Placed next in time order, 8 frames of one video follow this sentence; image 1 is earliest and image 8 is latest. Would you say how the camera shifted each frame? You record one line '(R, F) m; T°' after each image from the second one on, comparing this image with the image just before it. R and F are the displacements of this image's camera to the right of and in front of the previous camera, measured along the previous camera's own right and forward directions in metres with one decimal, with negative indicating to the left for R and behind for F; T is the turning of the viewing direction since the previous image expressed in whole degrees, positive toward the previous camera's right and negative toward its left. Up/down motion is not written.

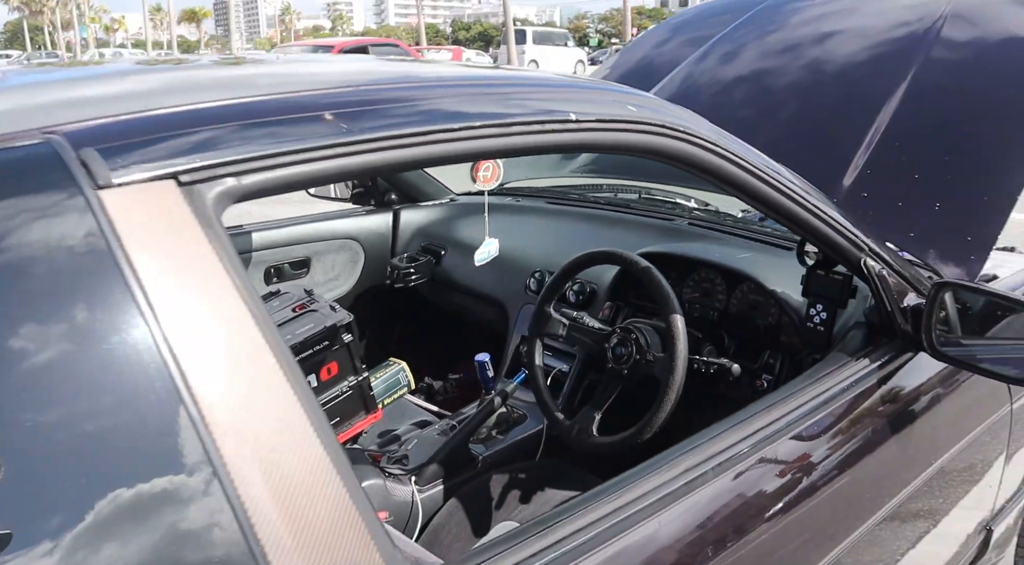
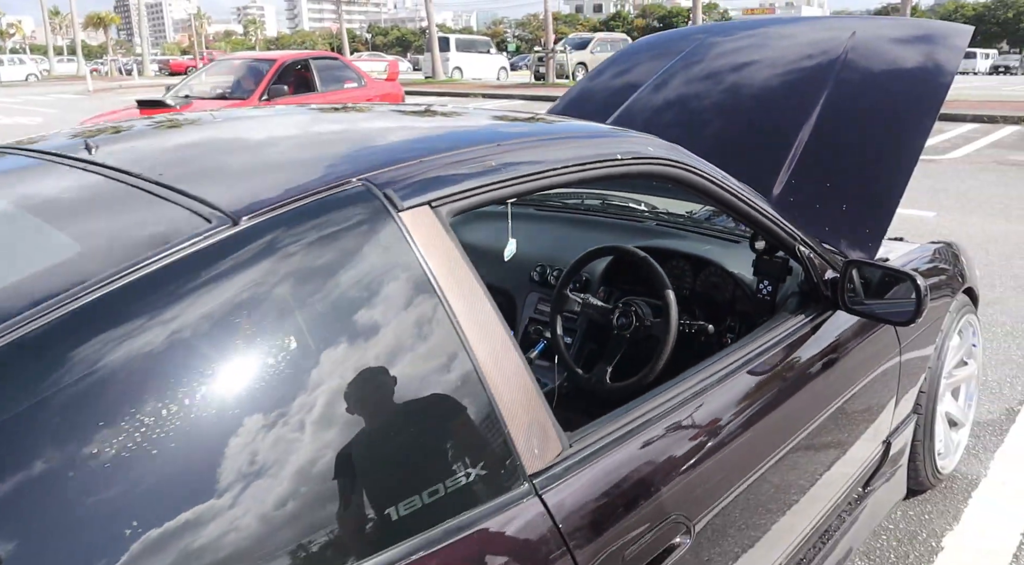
(-0.3, -0.4) m; +6°
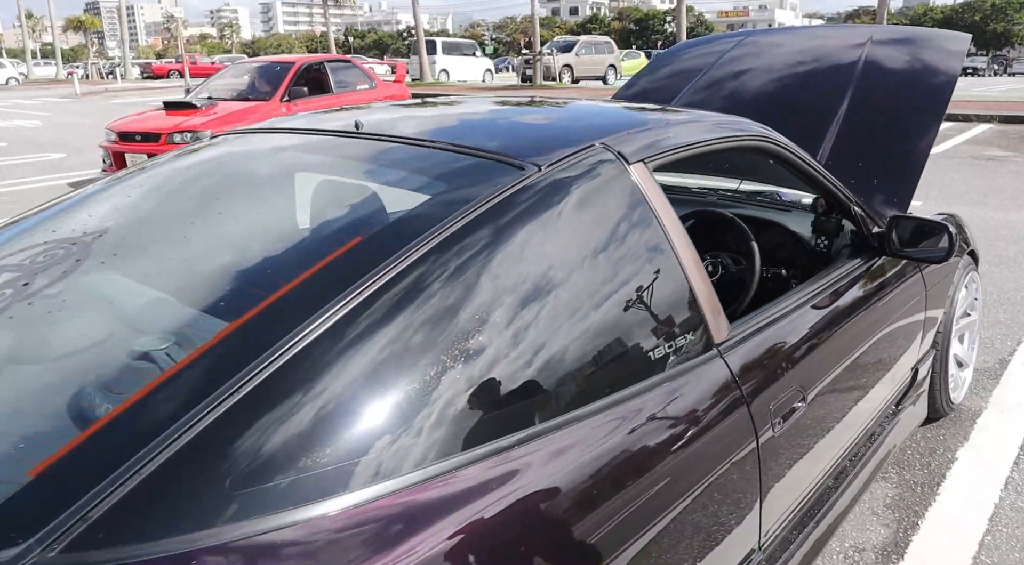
(-0.4, -0.5) m; +2°
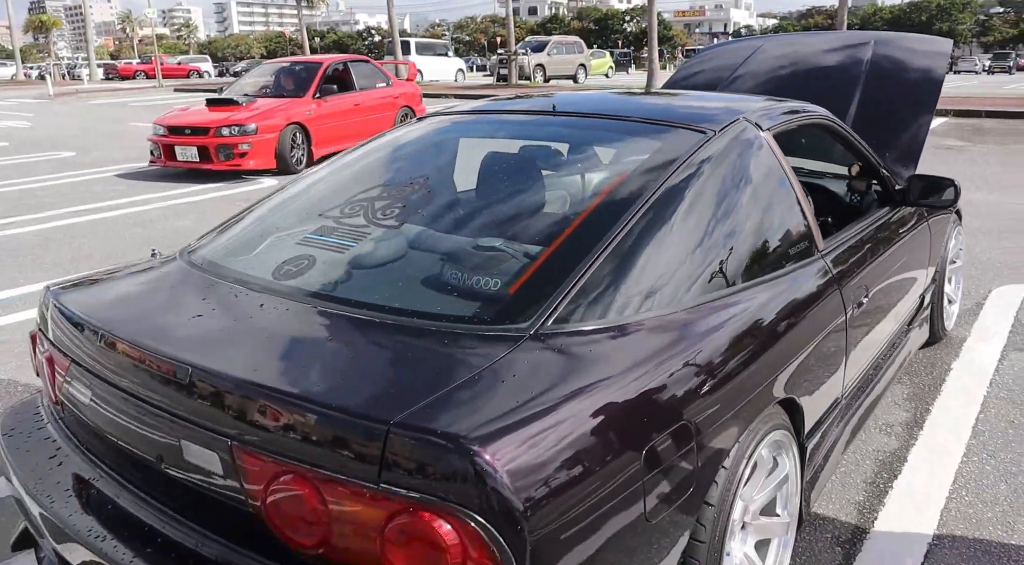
(-0.6, -0.7) m; +3°
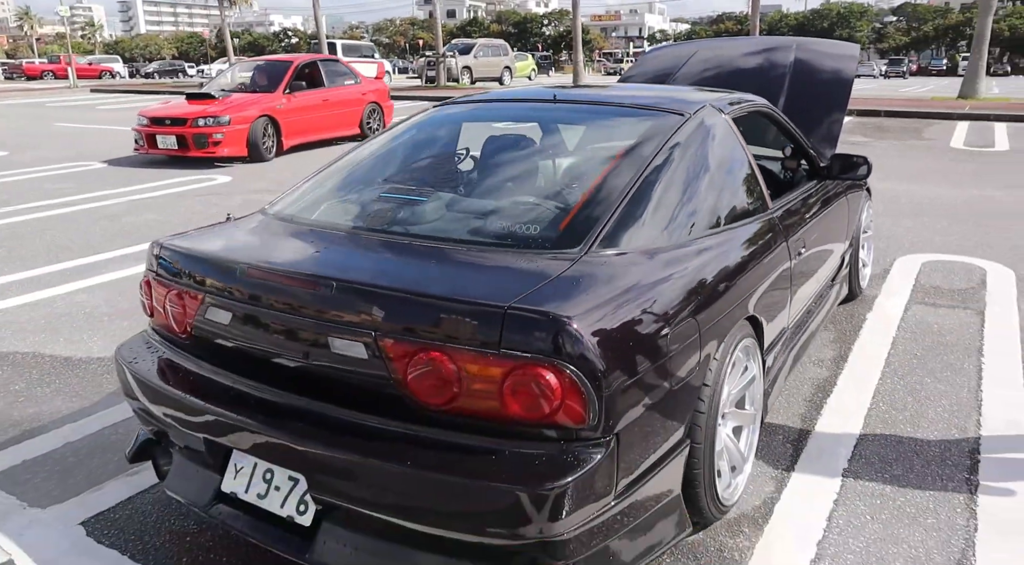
(-0.3, -0.5) m; +6°
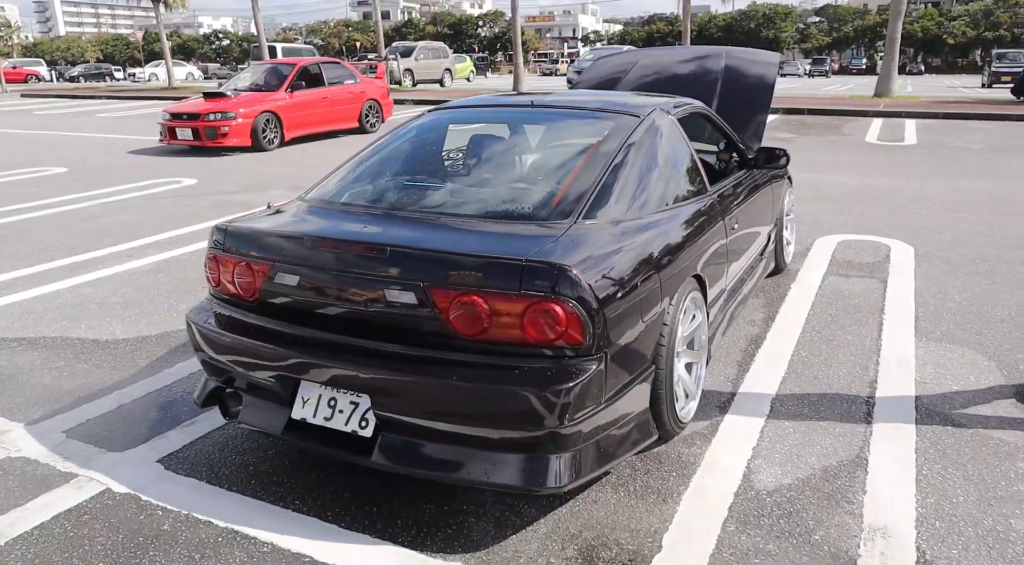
(-0.2, -0.6) m; +4°
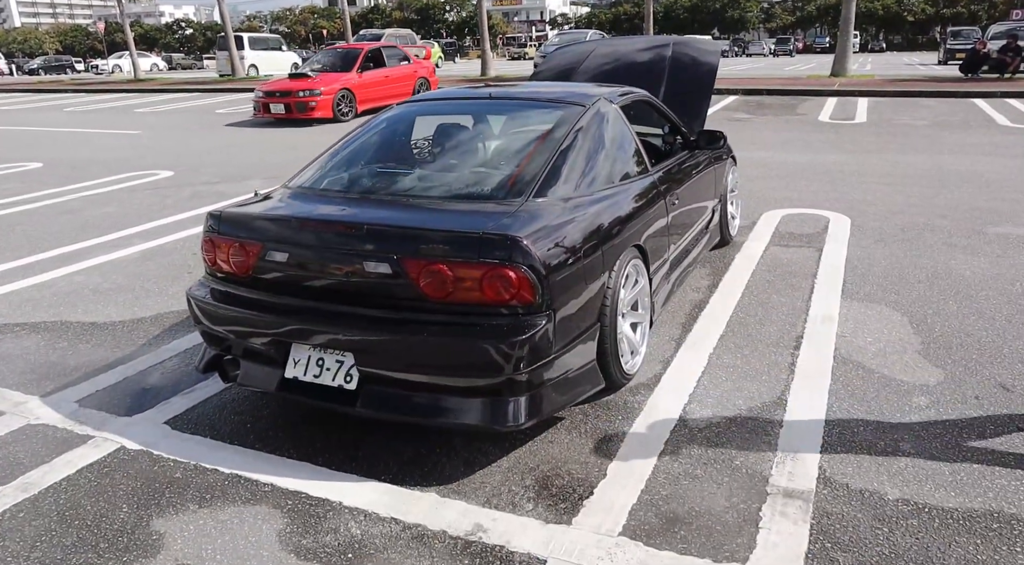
(+0.1, -0.4) m; +2°
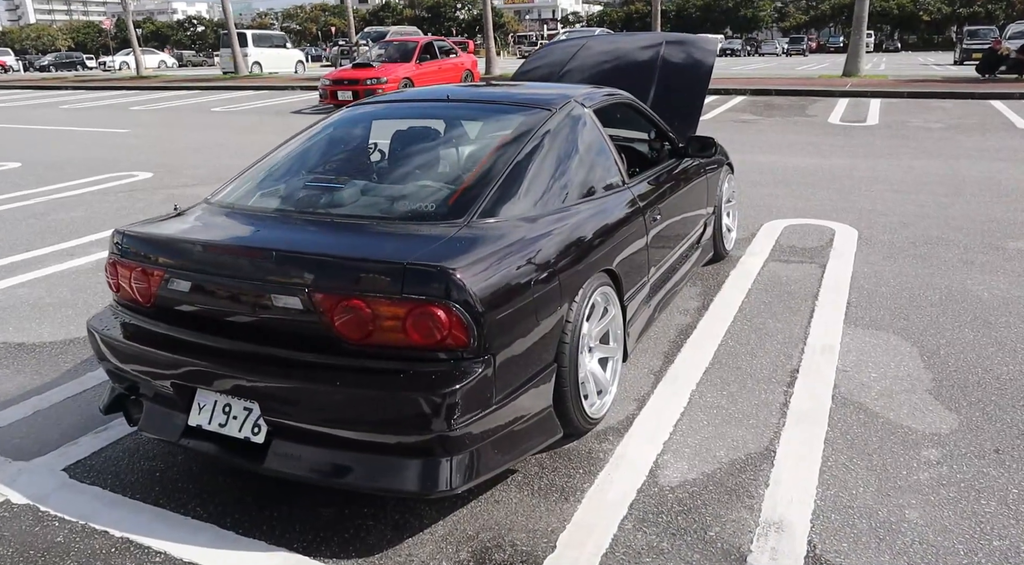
(+0.2, +0.4) m; -1°
